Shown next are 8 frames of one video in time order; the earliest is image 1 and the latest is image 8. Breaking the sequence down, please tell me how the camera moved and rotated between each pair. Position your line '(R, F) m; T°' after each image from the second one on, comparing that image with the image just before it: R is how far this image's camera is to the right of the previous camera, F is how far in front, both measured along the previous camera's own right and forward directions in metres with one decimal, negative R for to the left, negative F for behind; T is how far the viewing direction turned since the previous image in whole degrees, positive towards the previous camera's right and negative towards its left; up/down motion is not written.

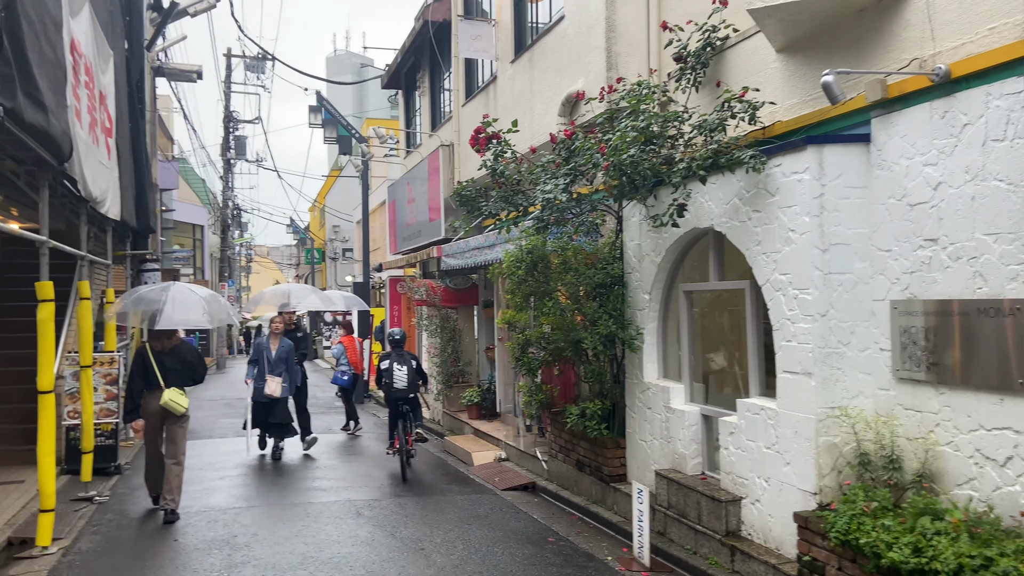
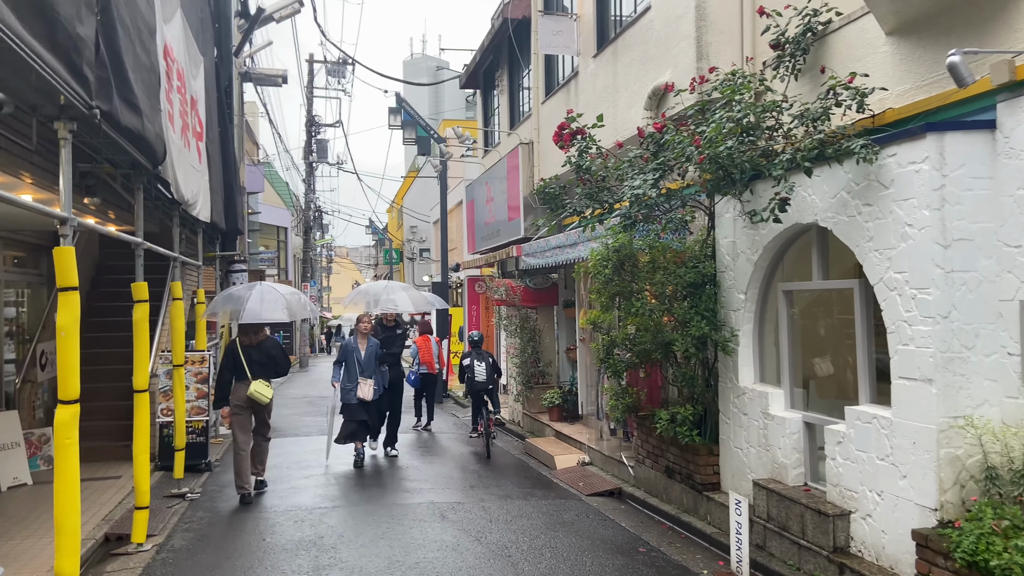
(-0.1, +0.2) m; -5°
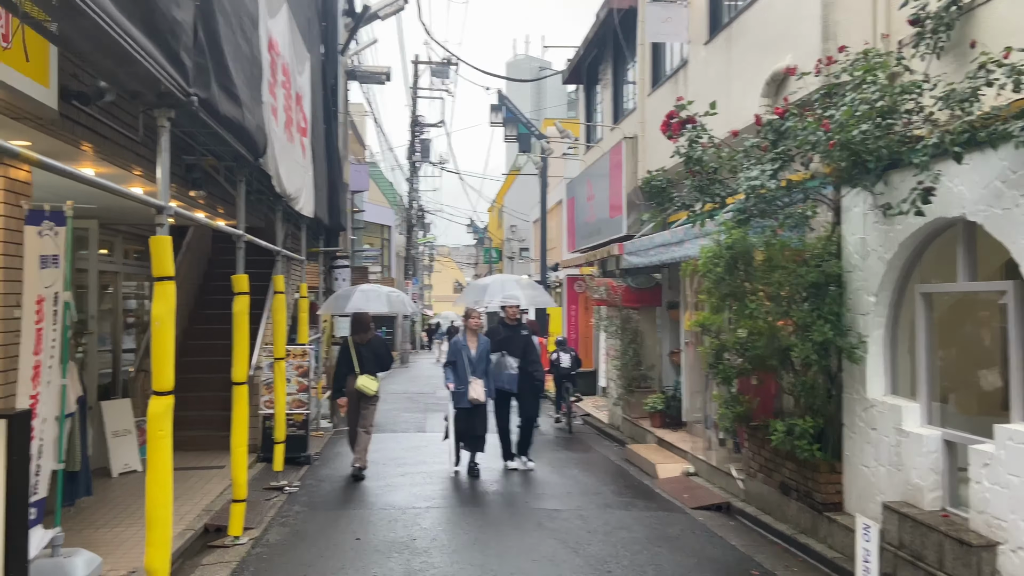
(0.0, +0.3) m; -7°
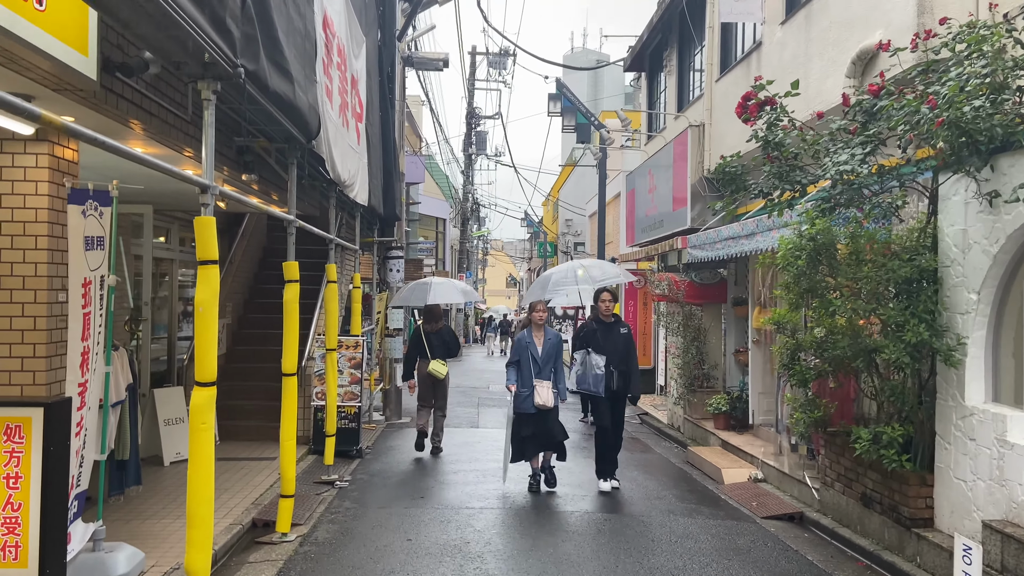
(-0.1, +0.3) m; -4°
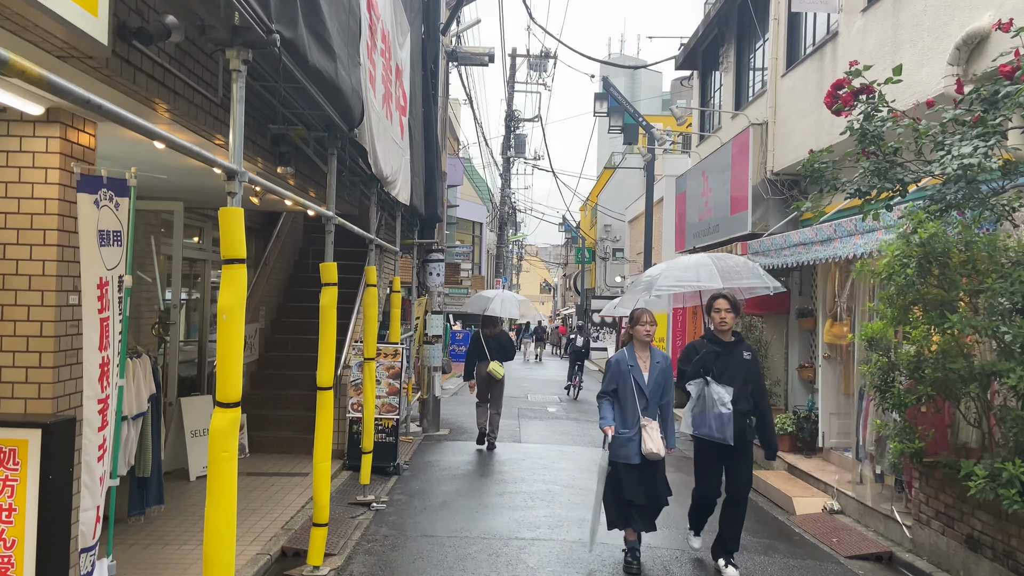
(-0.2, +0.6) m; -2°
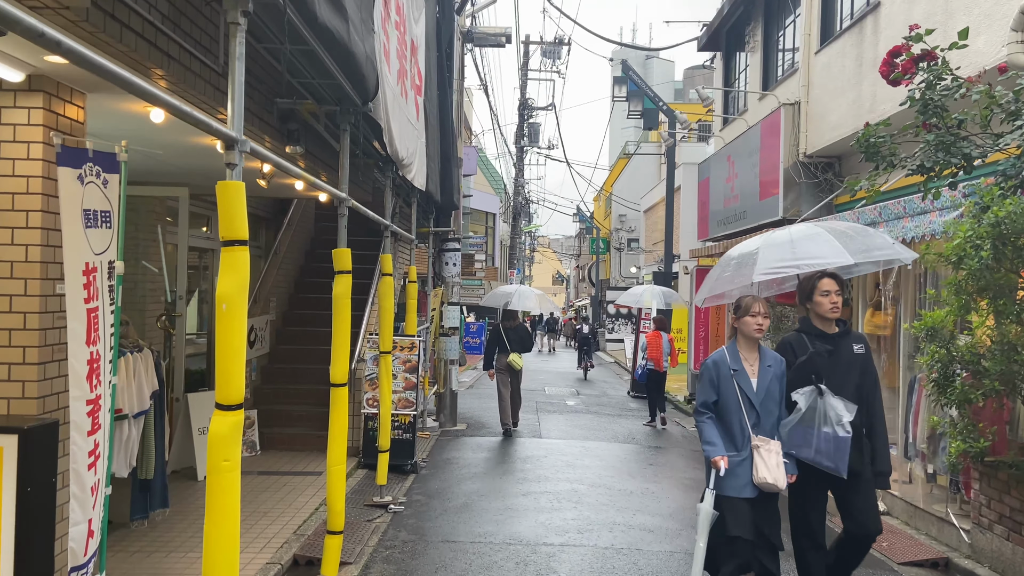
(-0.1, +0.4) m; -1°
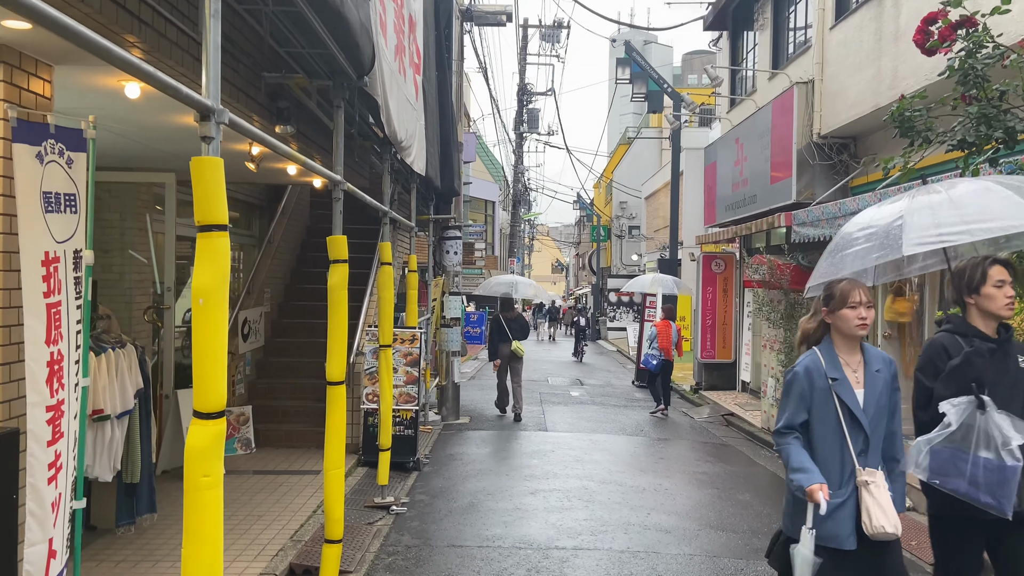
(-0.1, +0.3) m; 0°
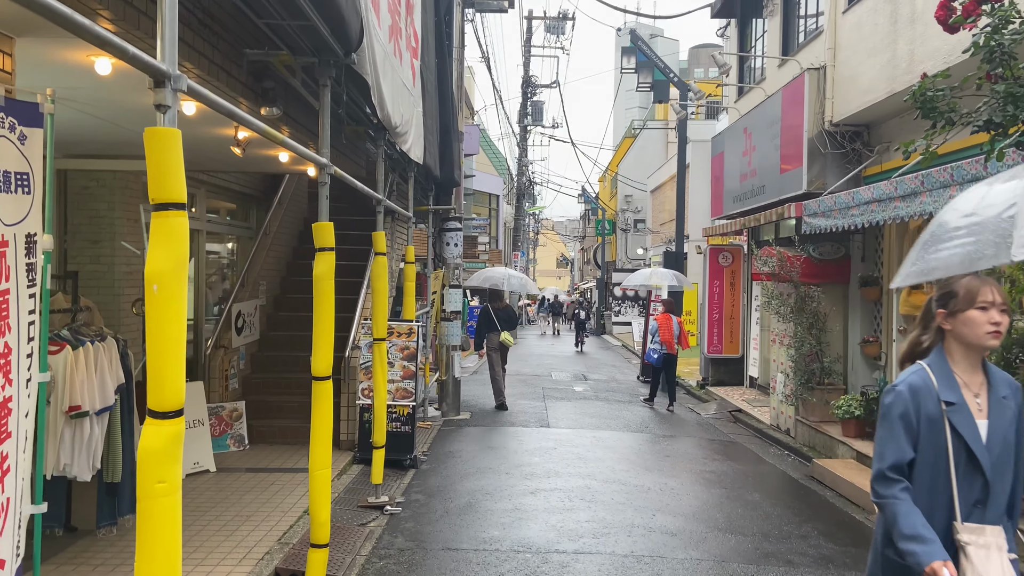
(0.0, +0.2) m; 0°
